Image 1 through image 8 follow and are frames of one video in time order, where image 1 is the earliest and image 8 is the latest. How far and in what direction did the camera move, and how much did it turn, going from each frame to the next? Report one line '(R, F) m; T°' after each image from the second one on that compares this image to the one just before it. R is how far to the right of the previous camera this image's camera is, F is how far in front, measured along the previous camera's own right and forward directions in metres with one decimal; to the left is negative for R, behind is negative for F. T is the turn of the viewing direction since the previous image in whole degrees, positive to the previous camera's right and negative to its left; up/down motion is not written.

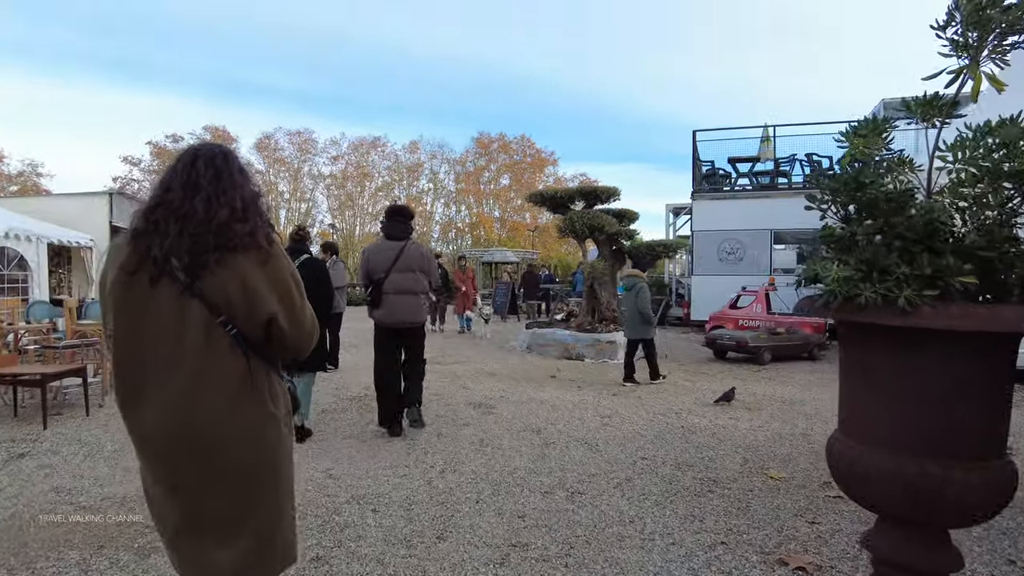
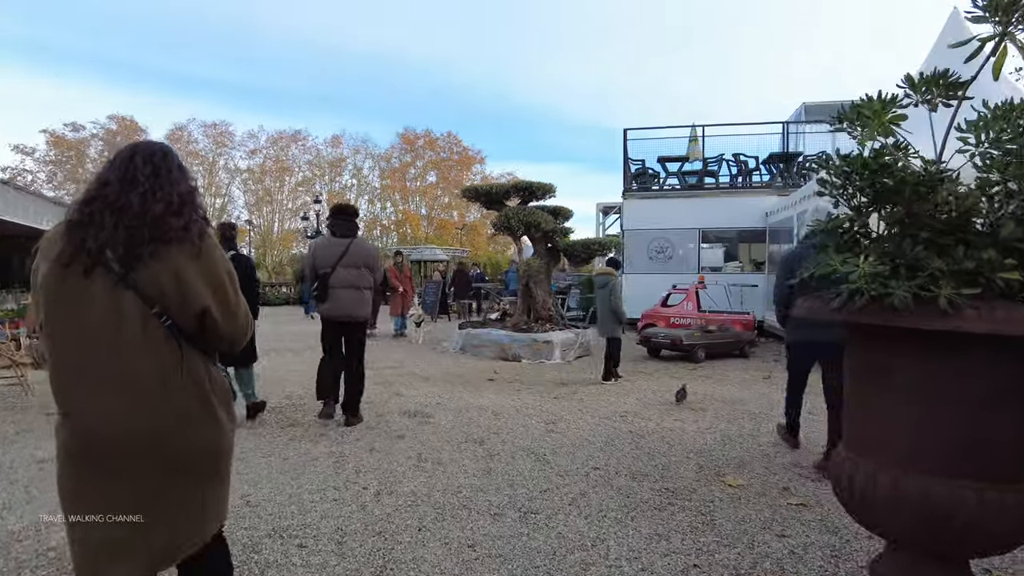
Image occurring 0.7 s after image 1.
(-0.1, +0.4) m; +6°
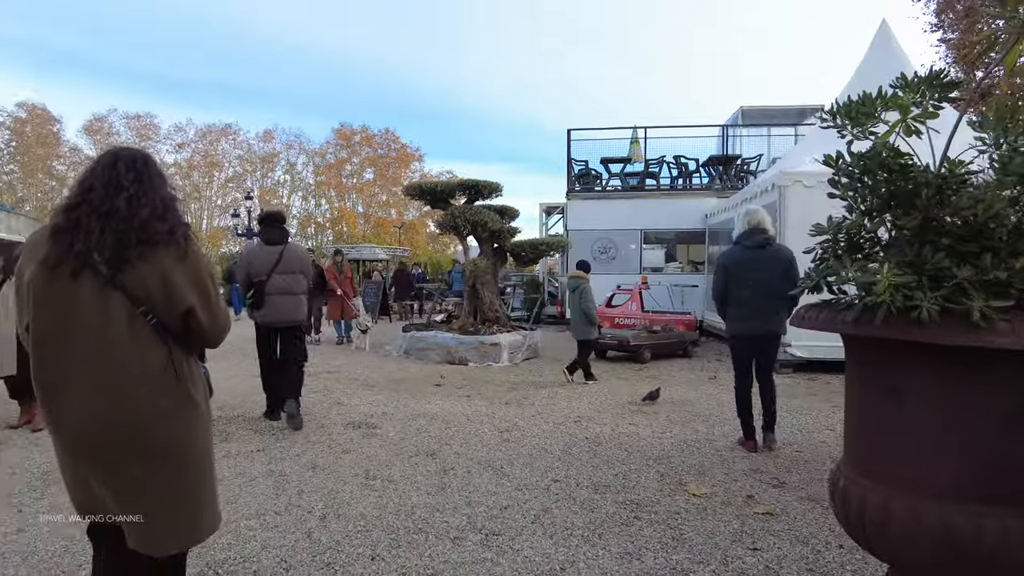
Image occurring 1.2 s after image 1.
(-0.1, +0.2) m; +5°
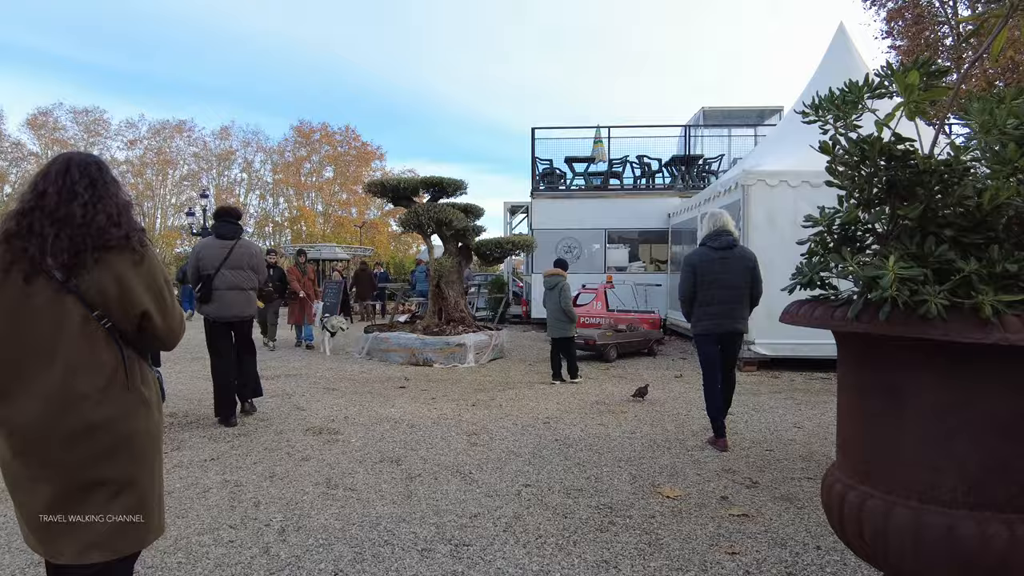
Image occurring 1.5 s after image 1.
(0.0, +0.1) m; +3°
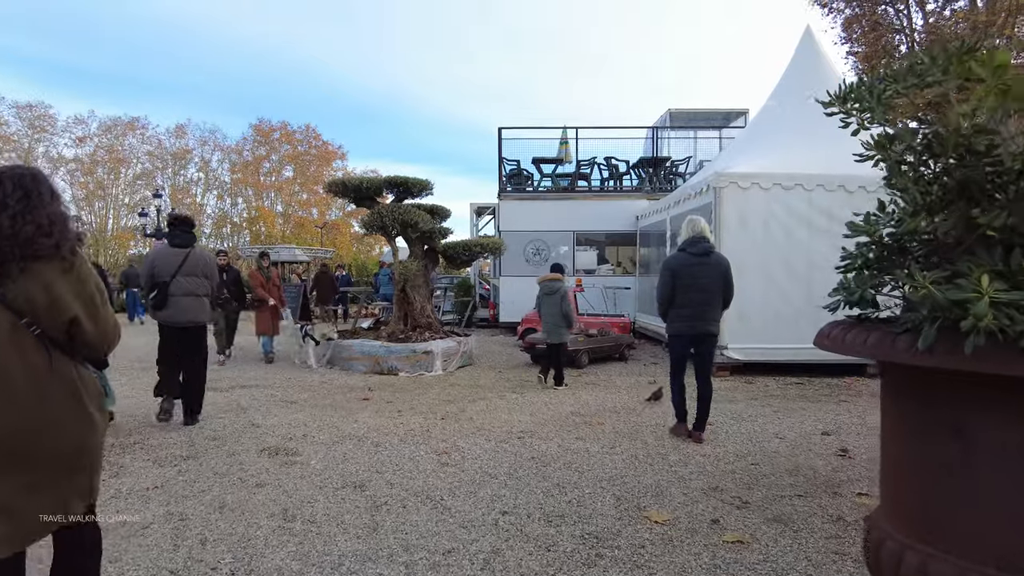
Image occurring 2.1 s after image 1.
(-0.1, +0.3) m; +3°
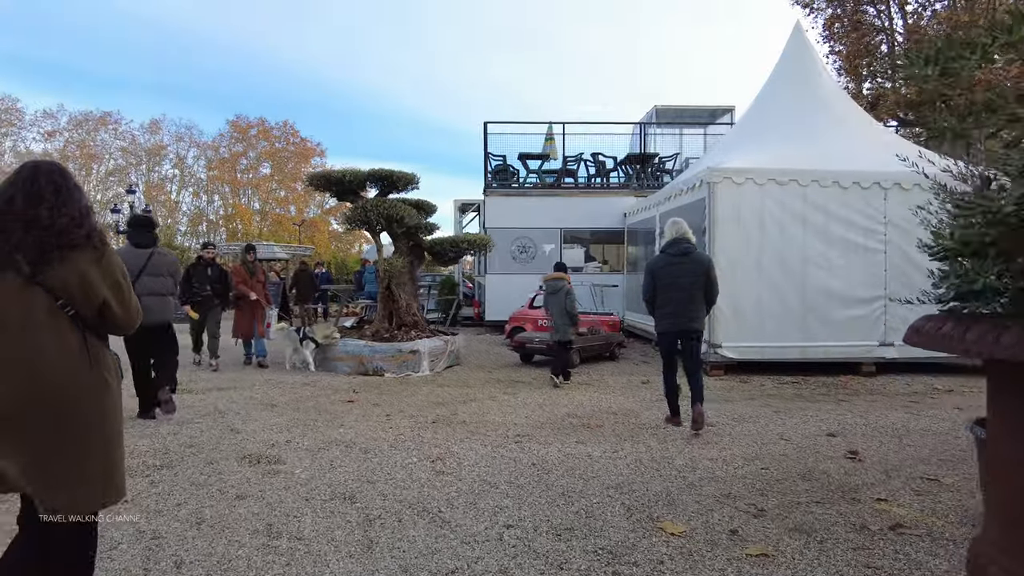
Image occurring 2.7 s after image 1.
(-0.1, +0.3) m; +2°
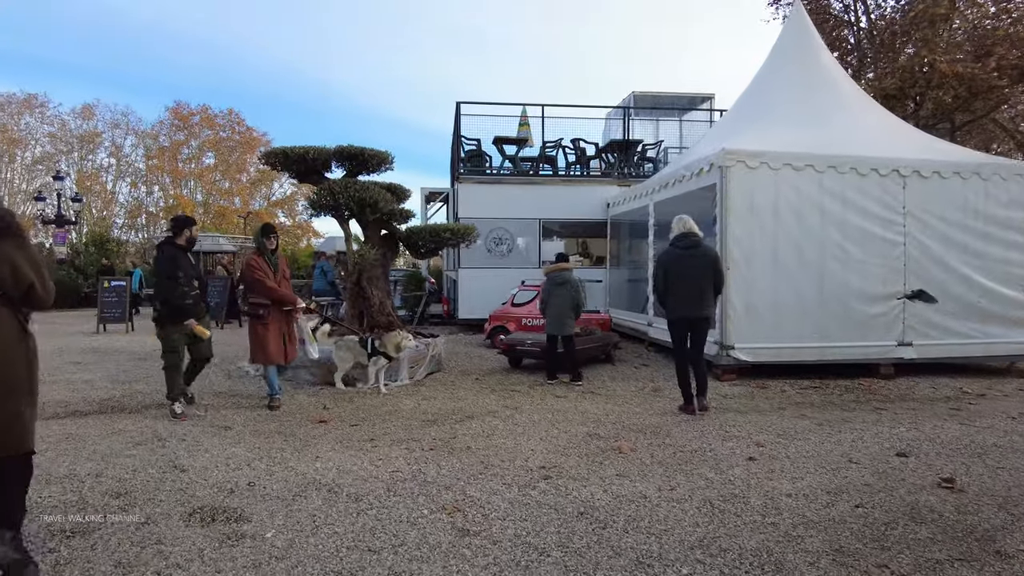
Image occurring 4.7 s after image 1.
(-0.4, +1.0) m; +4°
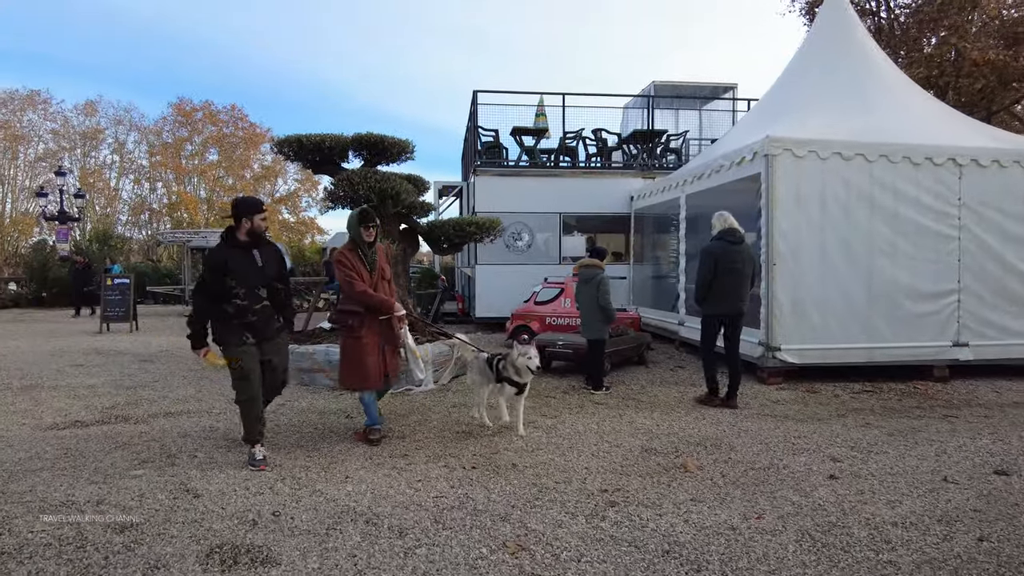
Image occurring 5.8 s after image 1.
(-0.3, +0.5) m; 0°
